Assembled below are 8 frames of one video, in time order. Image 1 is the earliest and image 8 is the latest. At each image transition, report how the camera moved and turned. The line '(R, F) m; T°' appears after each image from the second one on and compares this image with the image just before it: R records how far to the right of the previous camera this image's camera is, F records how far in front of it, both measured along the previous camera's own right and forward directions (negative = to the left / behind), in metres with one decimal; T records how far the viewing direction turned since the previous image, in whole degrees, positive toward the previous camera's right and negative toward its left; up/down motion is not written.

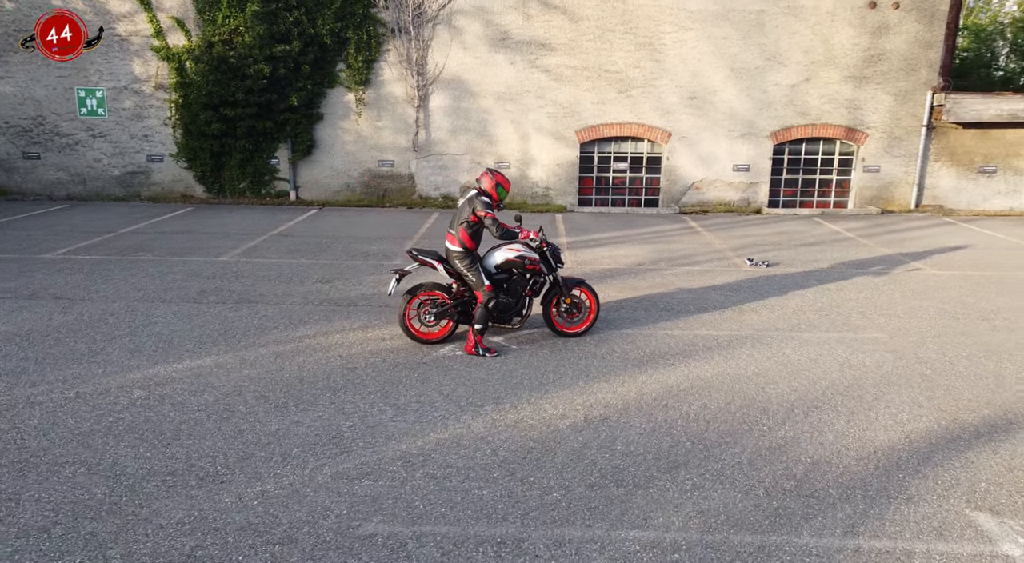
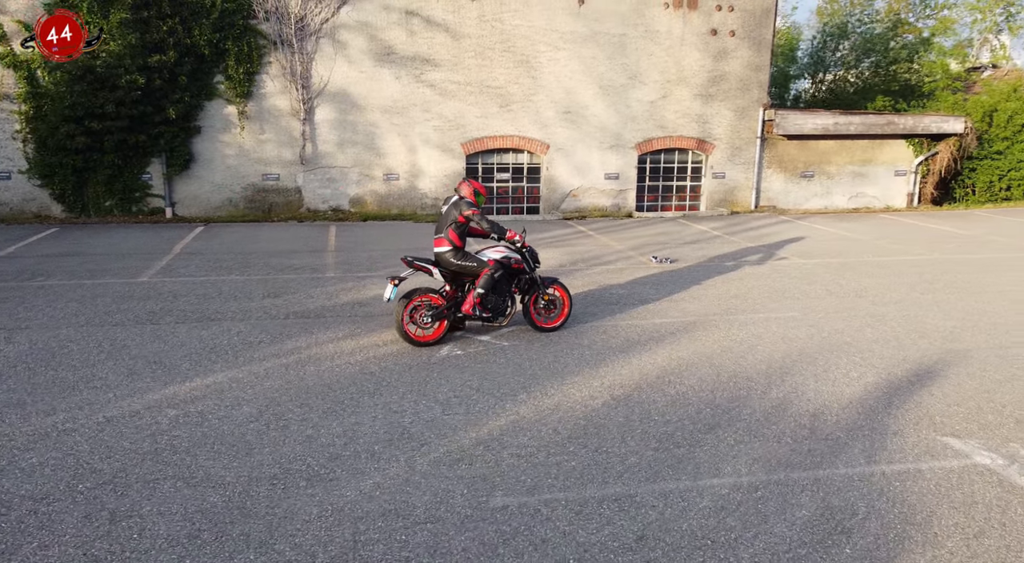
(-1.1, -0.1) m; +12°
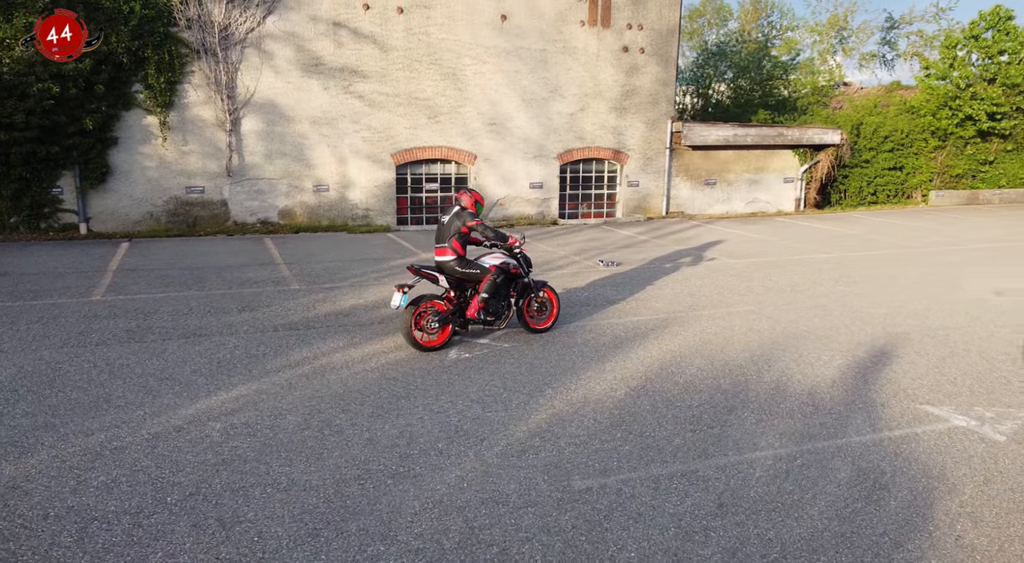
(-0.8, -0.1) m; +8°
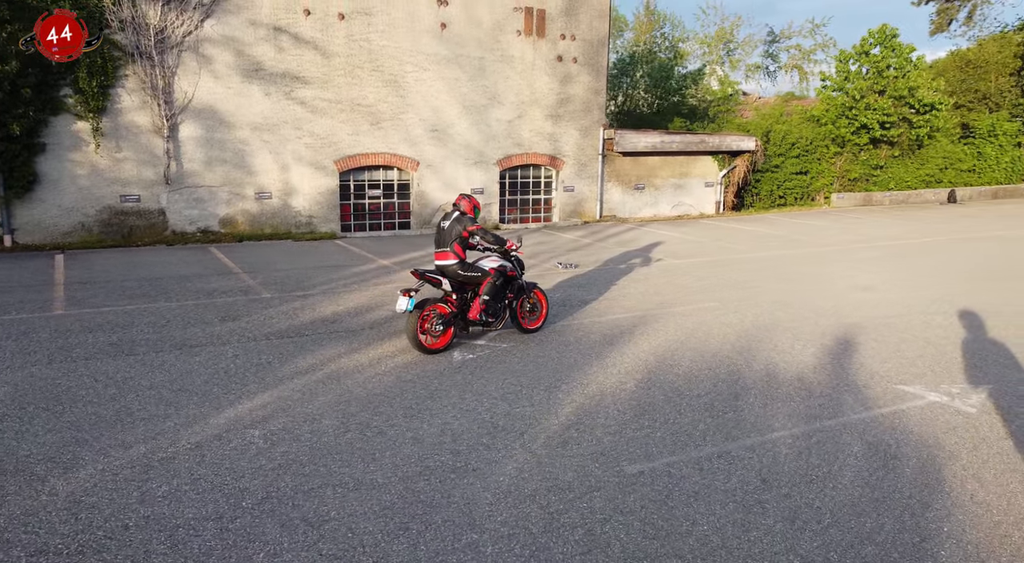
(-0.6, -0.1) m; +6°
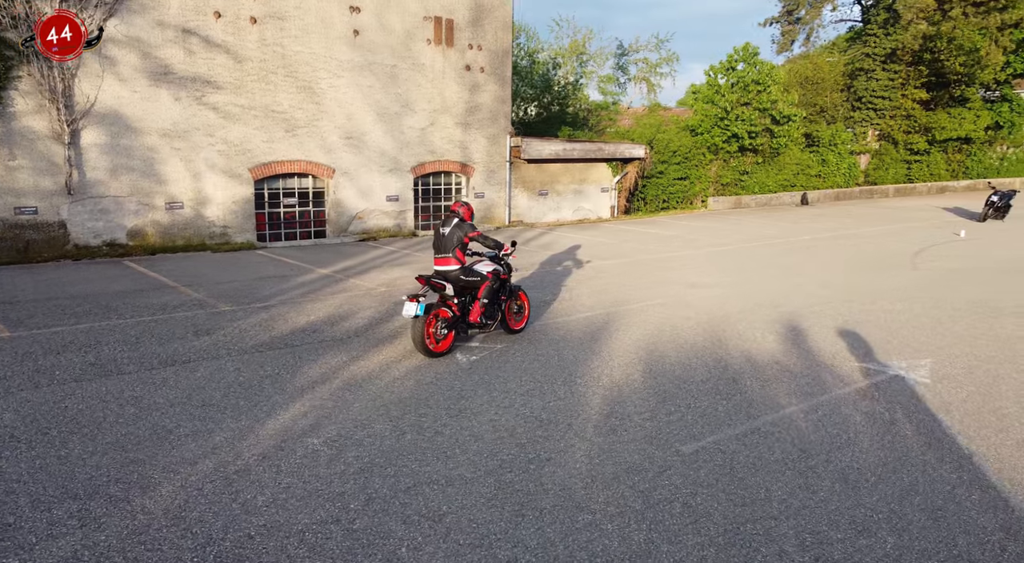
(-0.8, -0.1) m; +9°
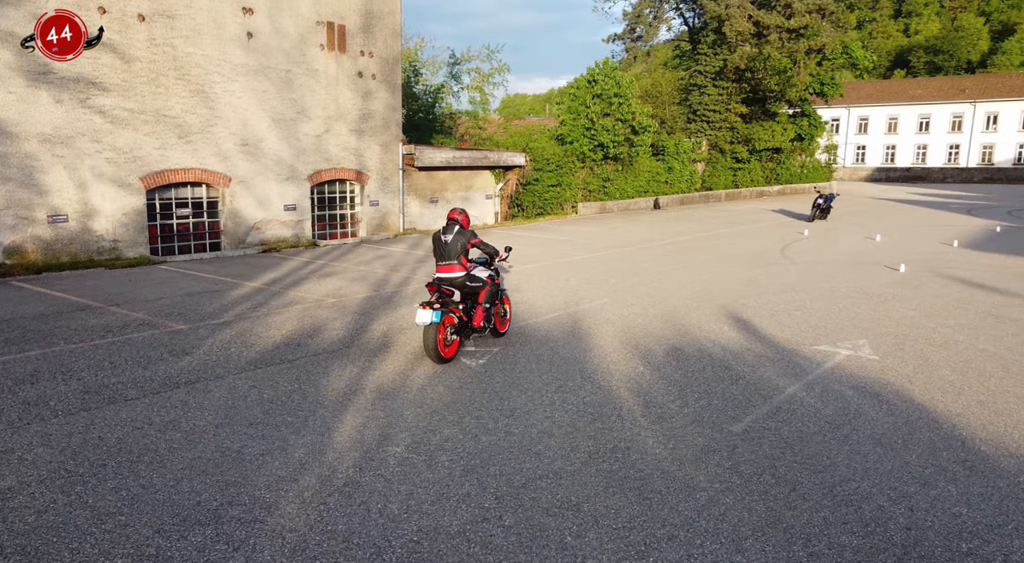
(-1.0, 0.0) m; +10°
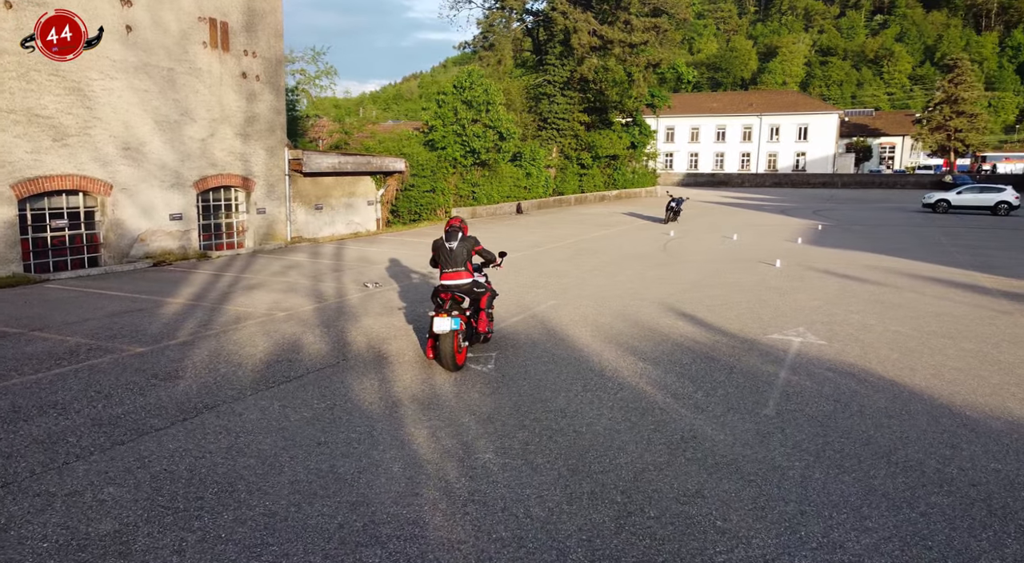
(-1.0, 0.0) m; +10°
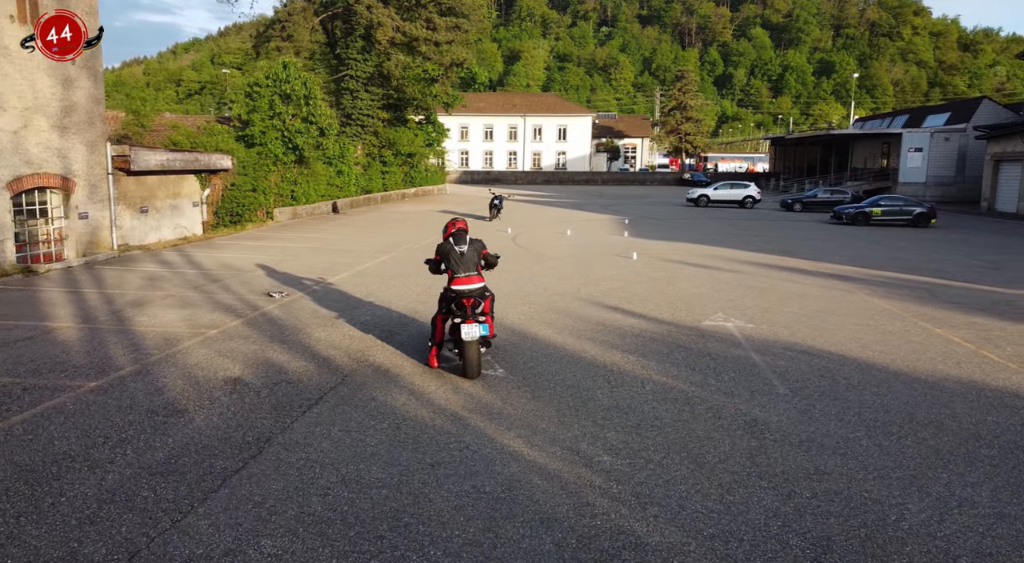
(-1.4, +0.1) m; +13°
